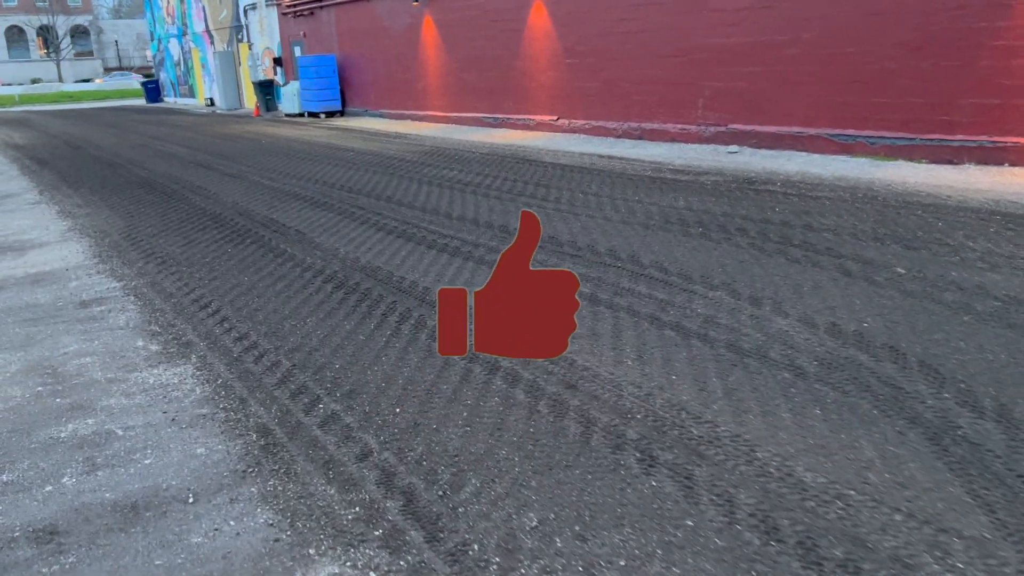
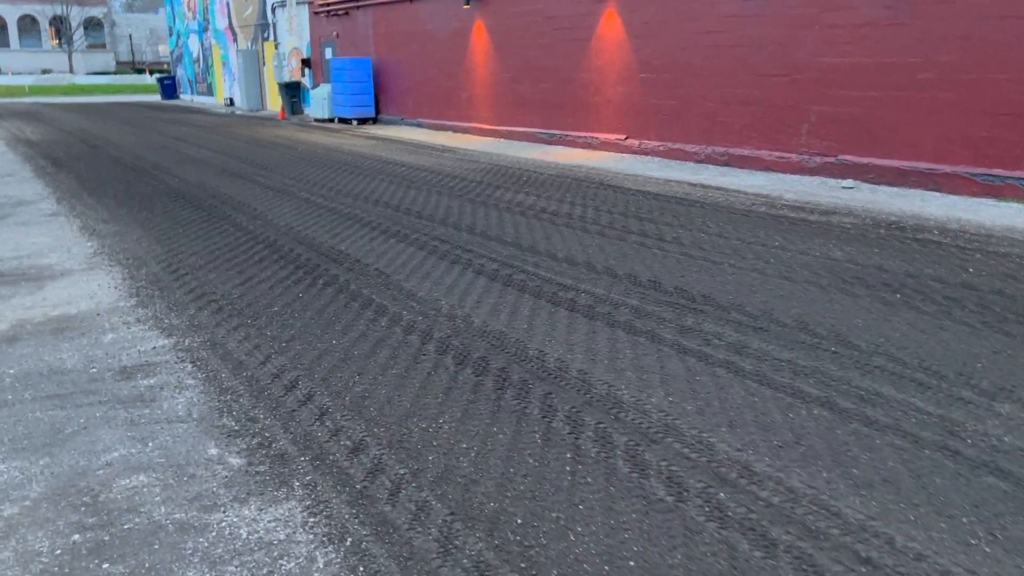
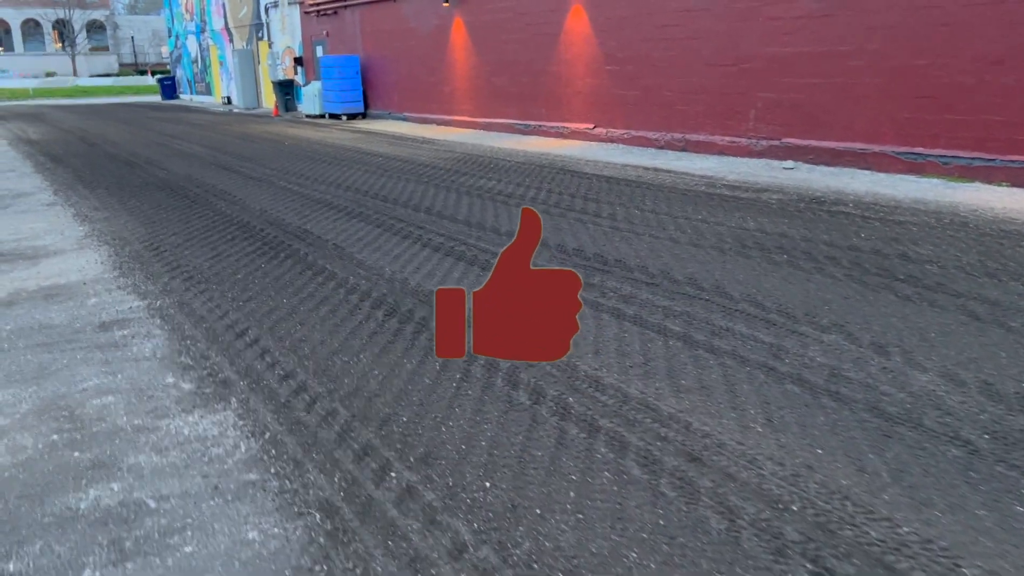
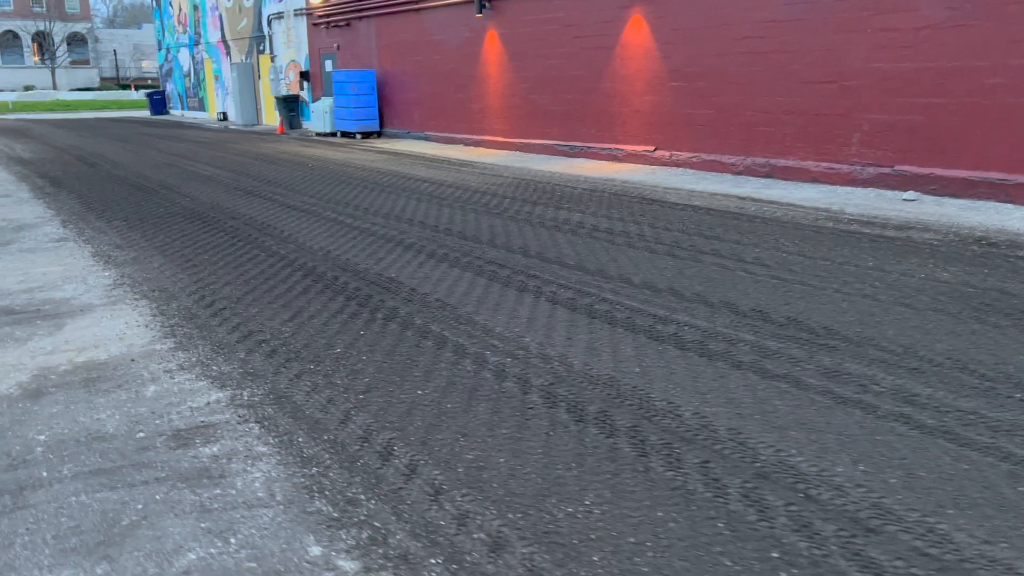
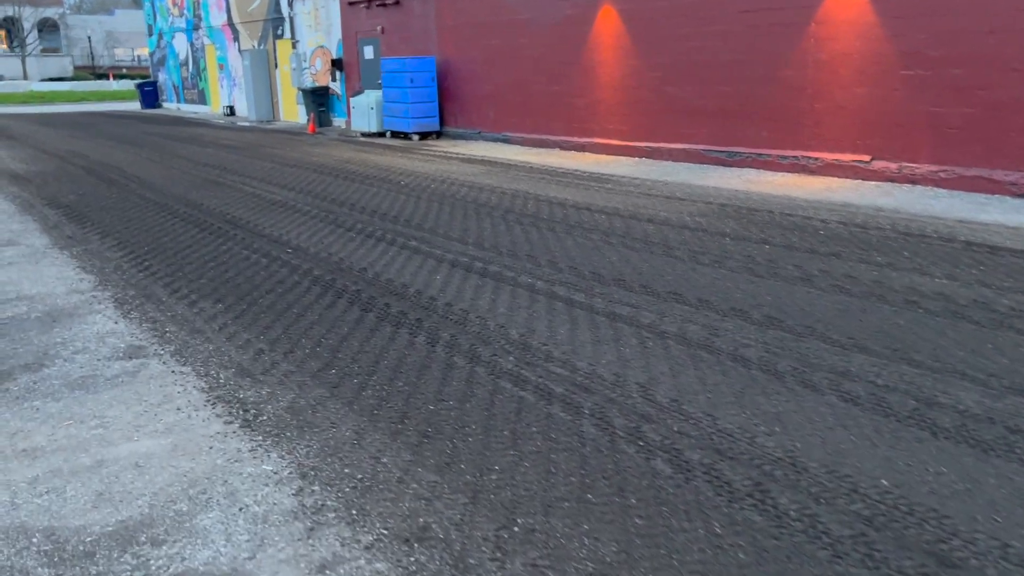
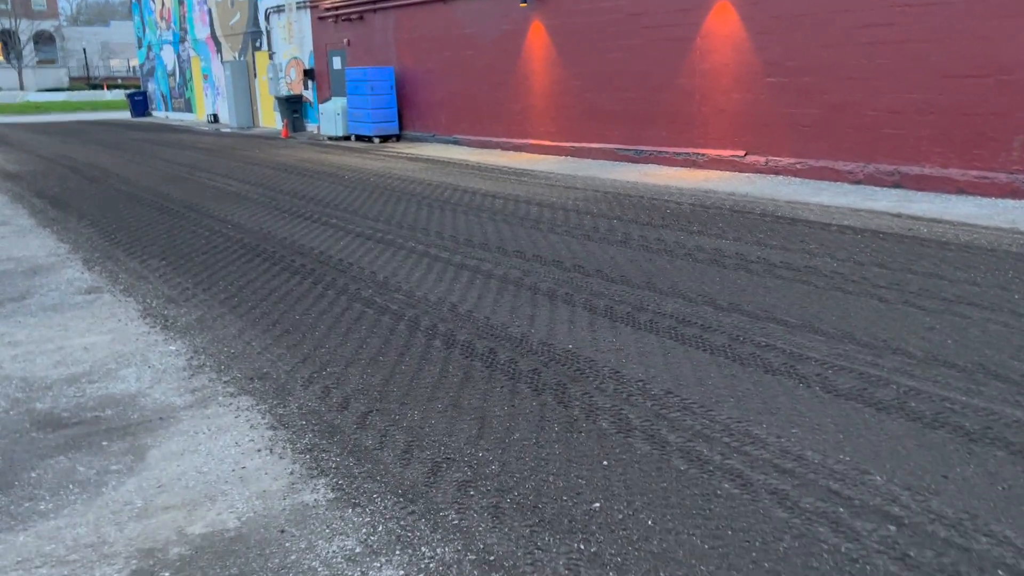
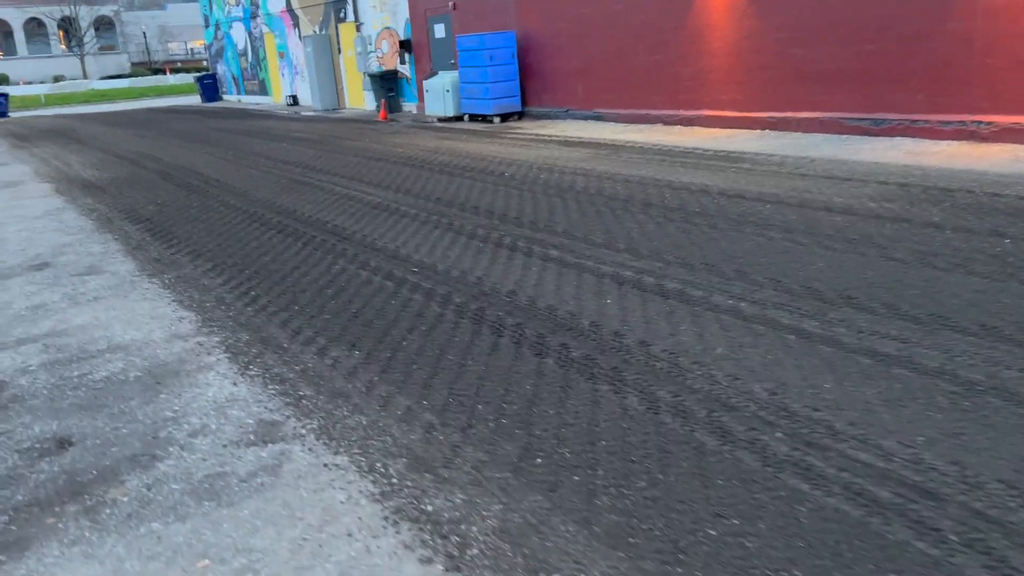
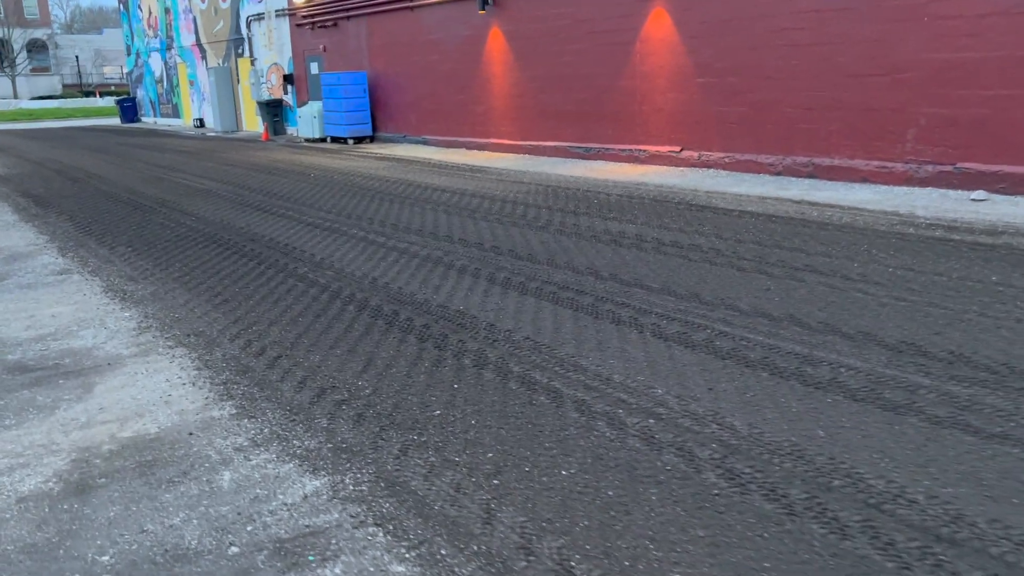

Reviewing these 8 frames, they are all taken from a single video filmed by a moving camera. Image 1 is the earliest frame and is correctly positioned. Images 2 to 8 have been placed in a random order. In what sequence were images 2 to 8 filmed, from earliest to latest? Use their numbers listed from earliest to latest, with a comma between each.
3, 2, 4, 8, 6, 5, 7
